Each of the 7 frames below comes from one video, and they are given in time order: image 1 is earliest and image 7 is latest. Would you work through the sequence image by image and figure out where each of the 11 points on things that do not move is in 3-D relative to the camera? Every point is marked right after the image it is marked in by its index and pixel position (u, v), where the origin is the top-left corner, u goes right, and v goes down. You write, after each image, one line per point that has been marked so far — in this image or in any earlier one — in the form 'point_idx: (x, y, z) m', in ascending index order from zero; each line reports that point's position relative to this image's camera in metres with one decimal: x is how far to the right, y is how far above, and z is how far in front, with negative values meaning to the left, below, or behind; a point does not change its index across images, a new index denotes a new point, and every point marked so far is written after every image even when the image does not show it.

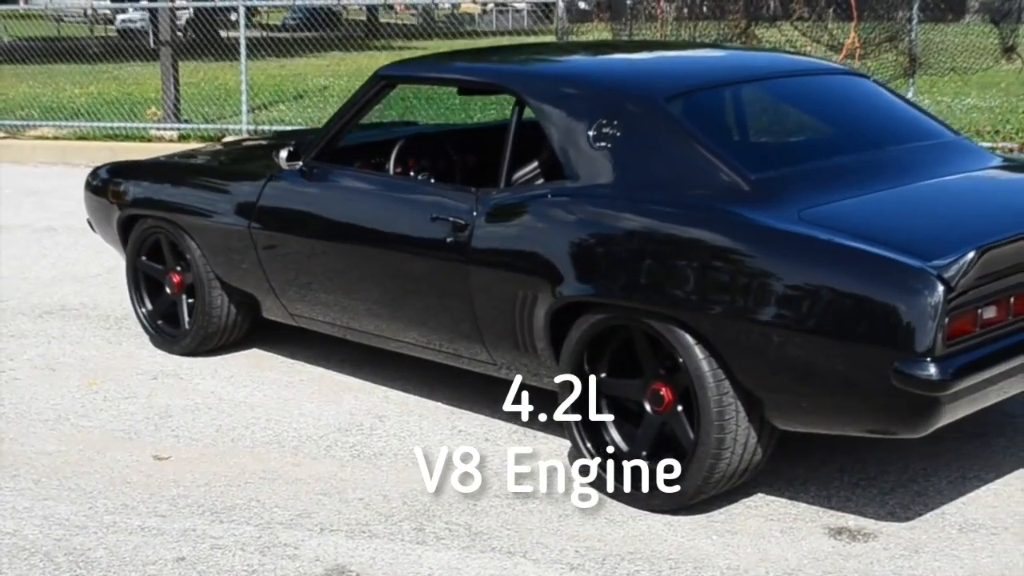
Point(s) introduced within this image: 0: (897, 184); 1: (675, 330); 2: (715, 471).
0: (+1.3, +0.4, +4.9) m
1: (+0.5, -0.1, +4.3) m
2: (+0.6, -0.6, +4.3) m
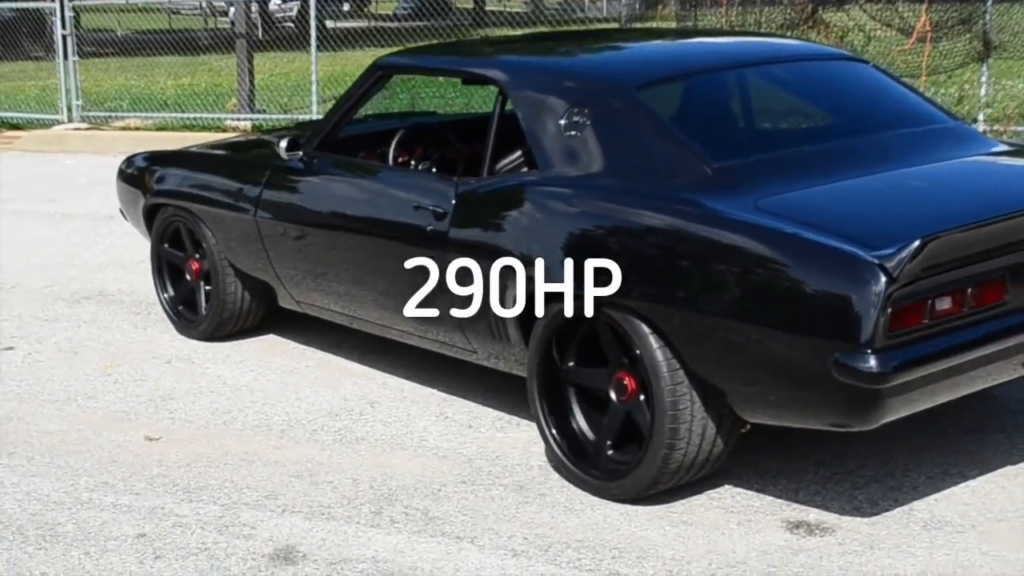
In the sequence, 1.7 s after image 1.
0: (+1.2, +0.4, +4.8) m
1: (+0.4, -0.1, +4.3) m
2: (+0.5, -0.5, +4.2) m
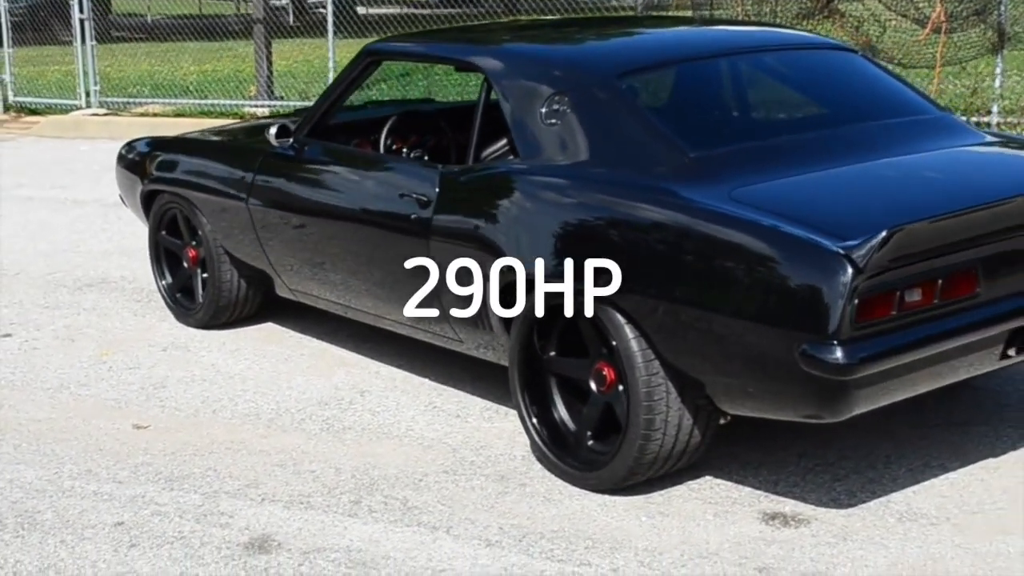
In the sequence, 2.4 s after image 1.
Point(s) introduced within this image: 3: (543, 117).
0: (+1.2, +0.5, +4.8) m
1: (+0.3, -0.1, +4.3) m
2: (+0.4, -0.5, +4.2) m
3: (+0.1, +0.6, +4.9) m
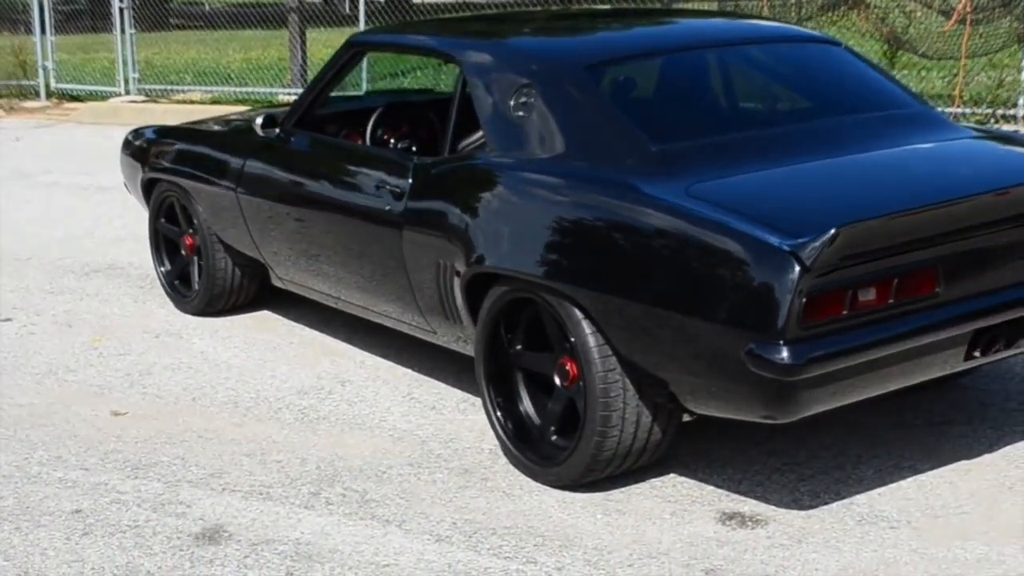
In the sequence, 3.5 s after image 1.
0: (+1.1, +0.5, +4.7) m
1: (+0.2, -0.1, +4.2) m
2: (+0.3, -0.5, +4.2) m
3: (0.0, +0.6, +4.9) m
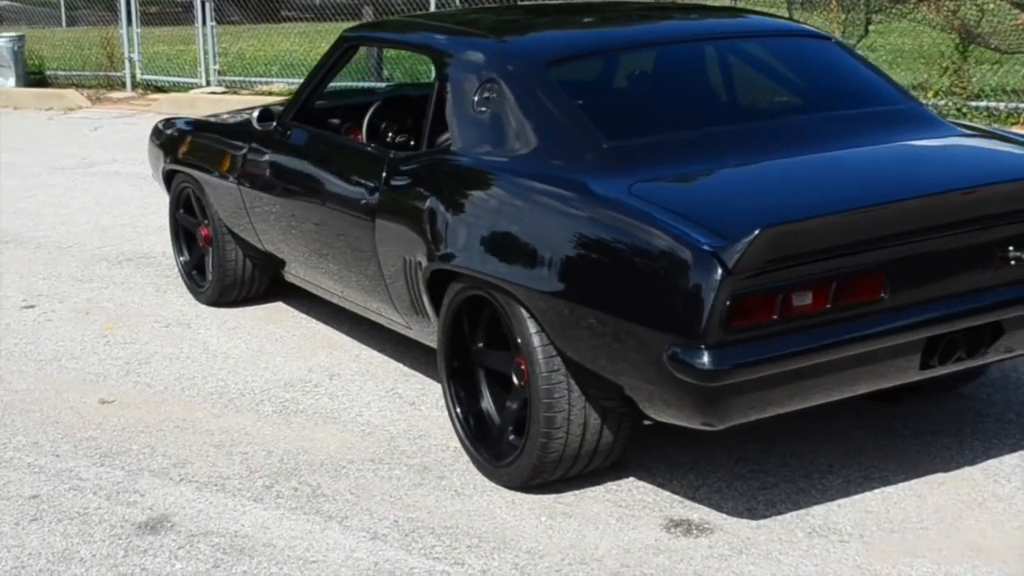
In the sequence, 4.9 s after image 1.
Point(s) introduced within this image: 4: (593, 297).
0: (+1.0, +0.5, +4.6) m
1: (0.0, 0.0, +4.2) m
2: (+0.1, -0.5, +4.1) m
3: (-0.1, +0.6, +4.8) m
4: (+0.2, 0.0, +3.9) m
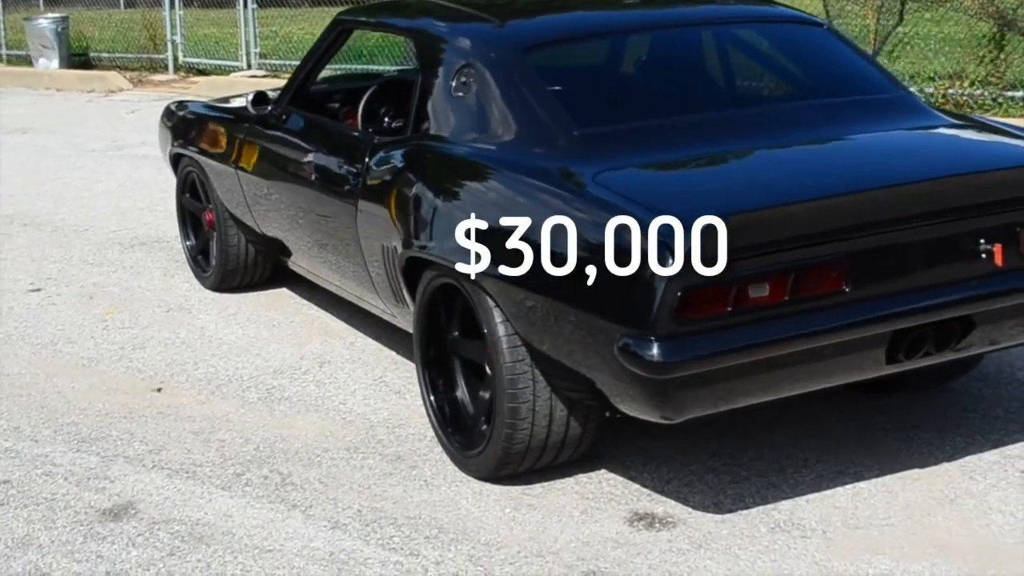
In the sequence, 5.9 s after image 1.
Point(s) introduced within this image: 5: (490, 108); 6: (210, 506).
0: (+0.9, +0.5, +4.5) m
1: (-0.1, 0.0, +4.1) m
2: (0.0, -0.5, +4.1) m
3: (-0.1, +0.7, +4.8) m
4: (+0.1, 0.0, +3.8) m
5: (-0.1, +0.6, +4.6) m
6: (-0.9, -0.6, +4.1) m
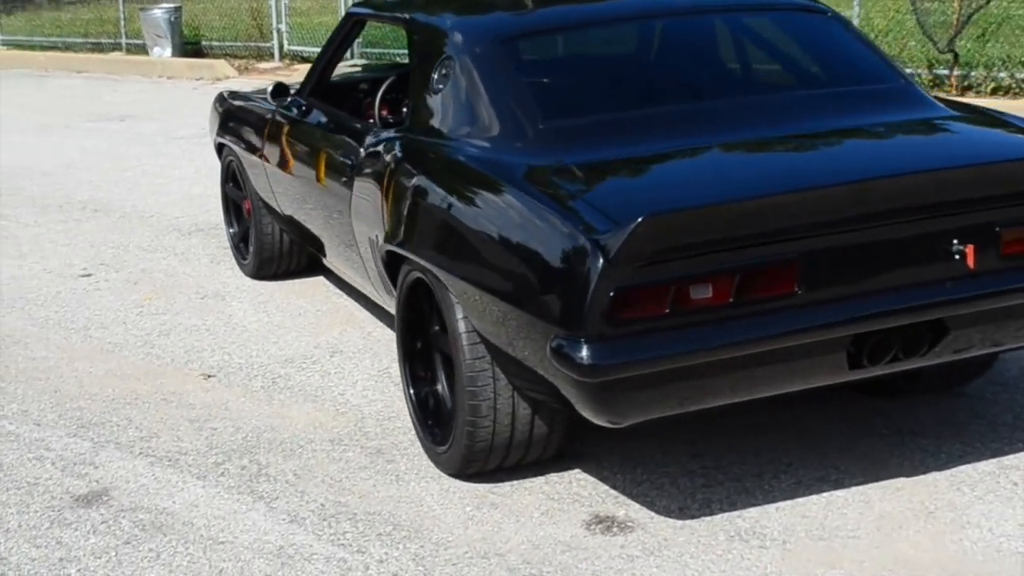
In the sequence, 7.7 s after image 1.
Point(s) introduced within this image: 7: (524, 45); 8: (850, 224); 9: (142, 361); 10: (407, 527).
0: (+0.8, +0.5, +4.3) m
1: (-0.2, 0.0, +4.1) m
2: (-0.1, -0.4, +4.0) m
3: (-0.2, +0.7, +4.7) m
4: (0.0, 0.0, +3.8) m
5: (-0.1, +0.6, +4.6) m
6: (-1.0, -0.6, +4.2) m
7: (+0.1, +0.8, +4.6) m
8: (+0.9, +0.2, +3.5) m
9: (-1.5, -0.3, +5.5) m
10: (-0.3, -0.7, +3.9) m
